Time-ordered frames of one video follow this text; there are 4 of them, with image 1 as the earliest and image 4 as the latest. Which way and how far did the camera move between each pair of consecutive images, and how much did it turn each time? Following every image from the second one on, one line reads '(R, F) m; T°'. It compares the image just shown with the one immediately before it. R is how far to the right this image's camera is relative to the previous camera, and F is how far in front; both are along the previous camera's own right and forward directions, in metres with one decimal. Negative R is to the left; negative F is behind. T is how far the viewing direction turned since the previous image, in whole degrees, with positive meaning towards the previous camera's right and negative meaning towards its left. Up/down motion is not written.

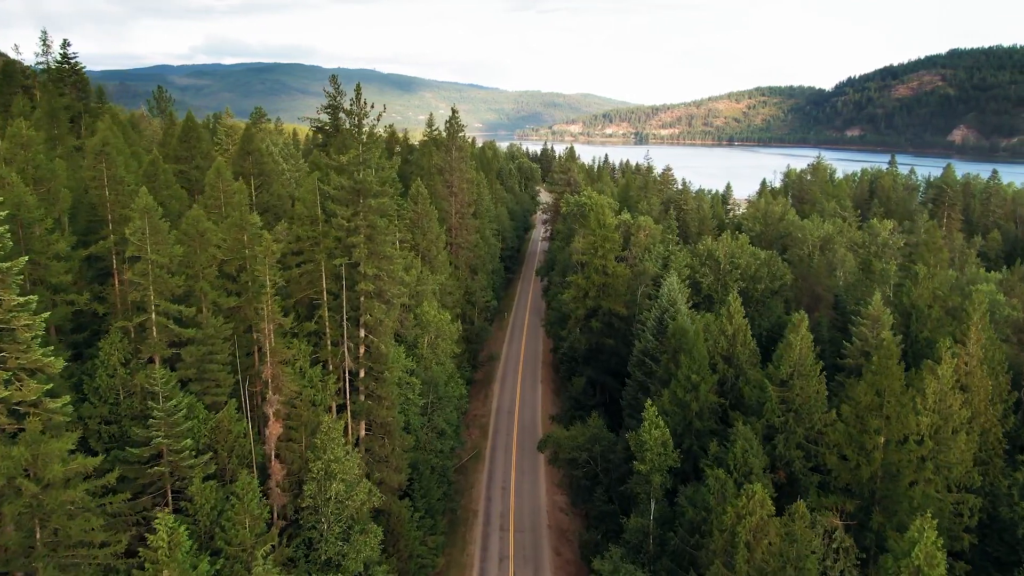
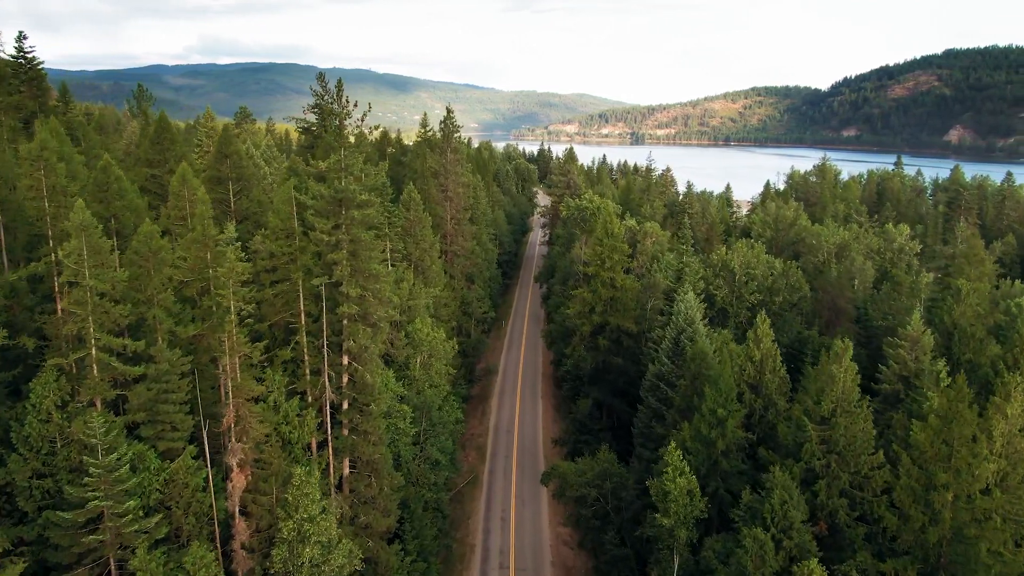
(-0.2, +3.8) m; 0°
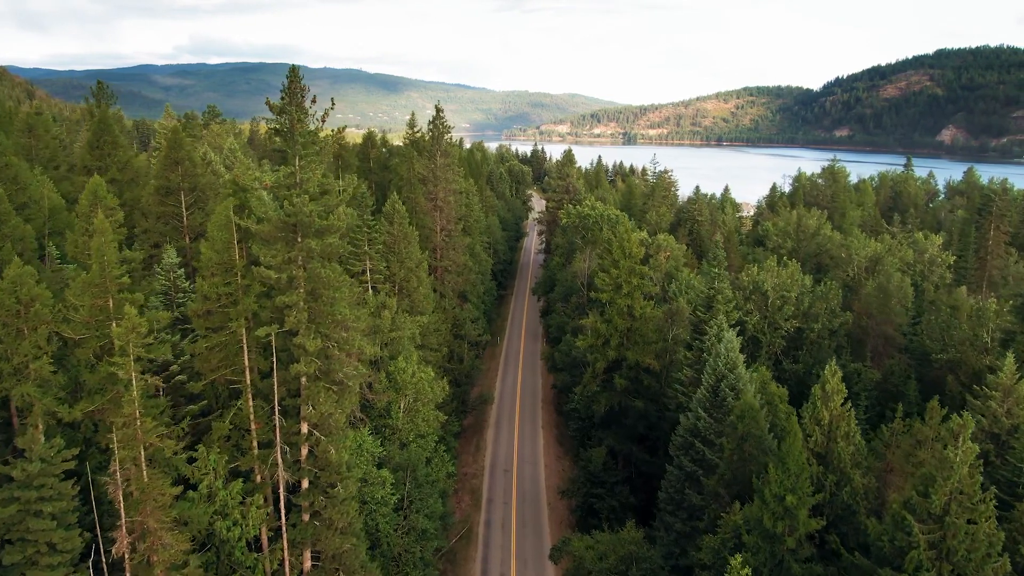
(-0.4, +6.6) m; +1°
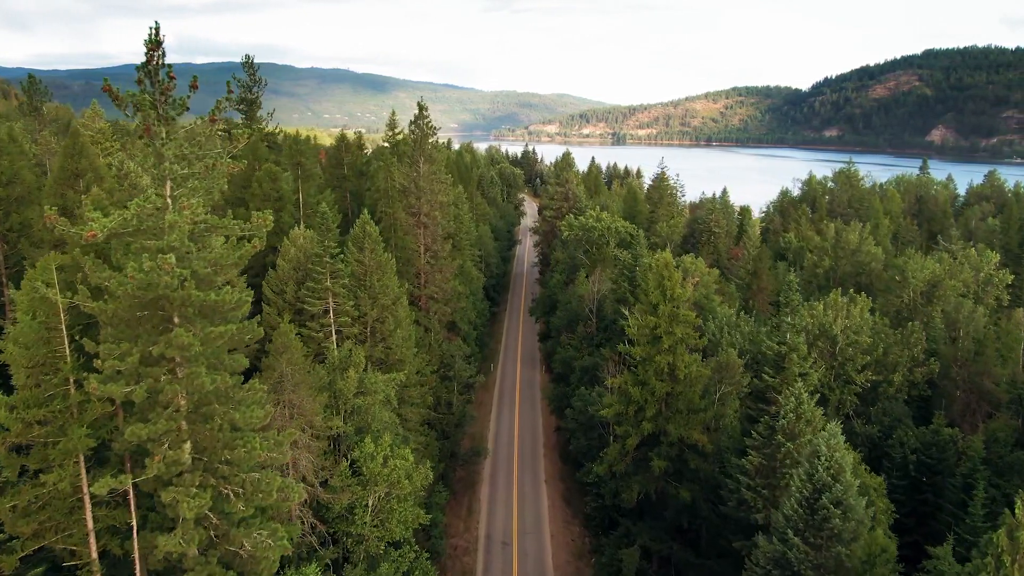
(-0.6, +9.1) m; +1°
